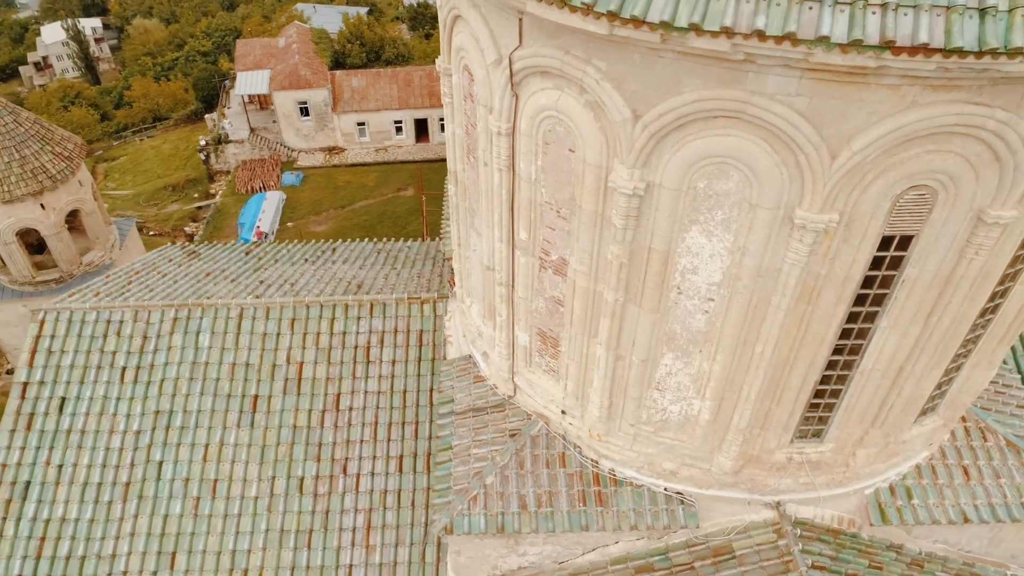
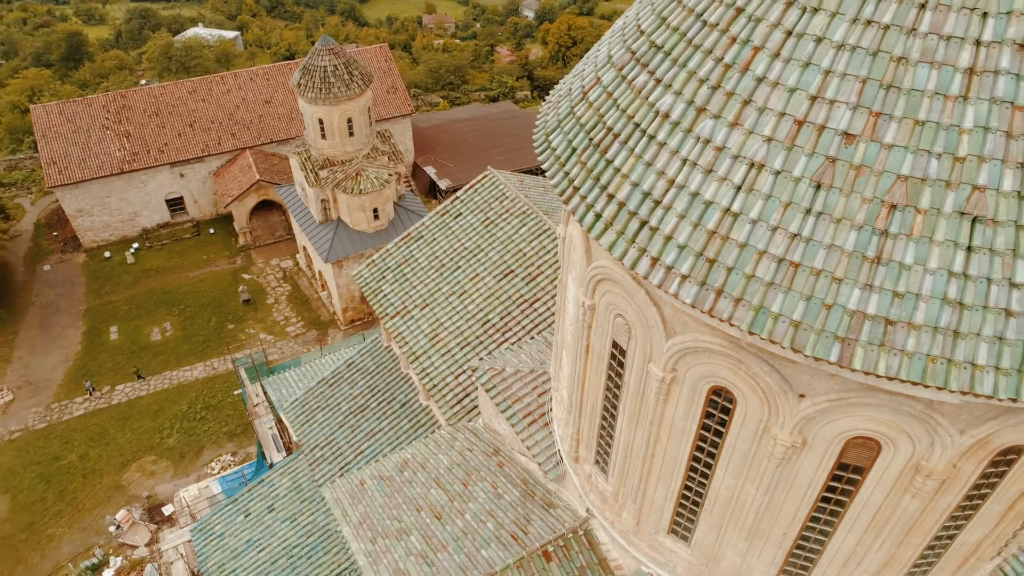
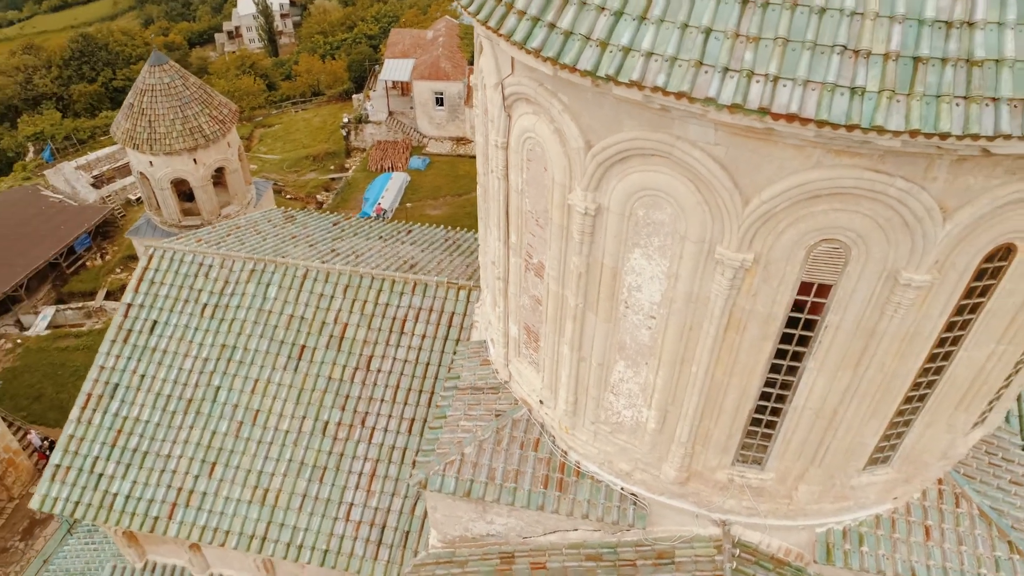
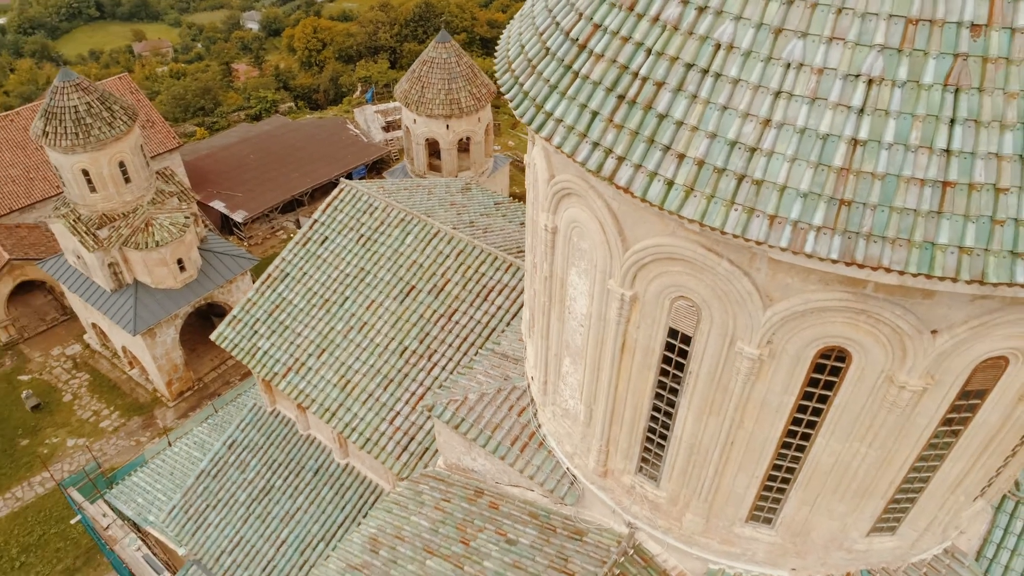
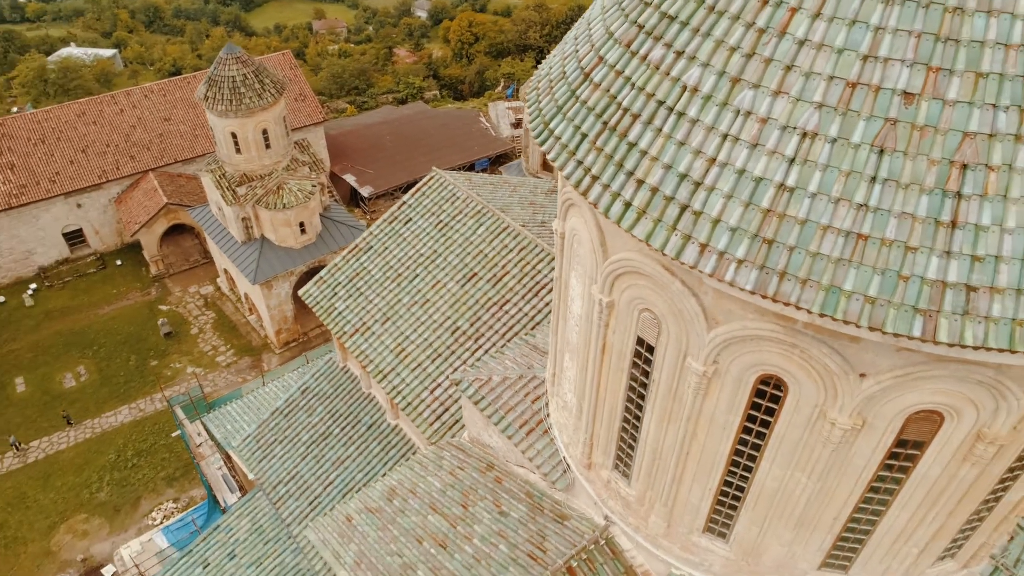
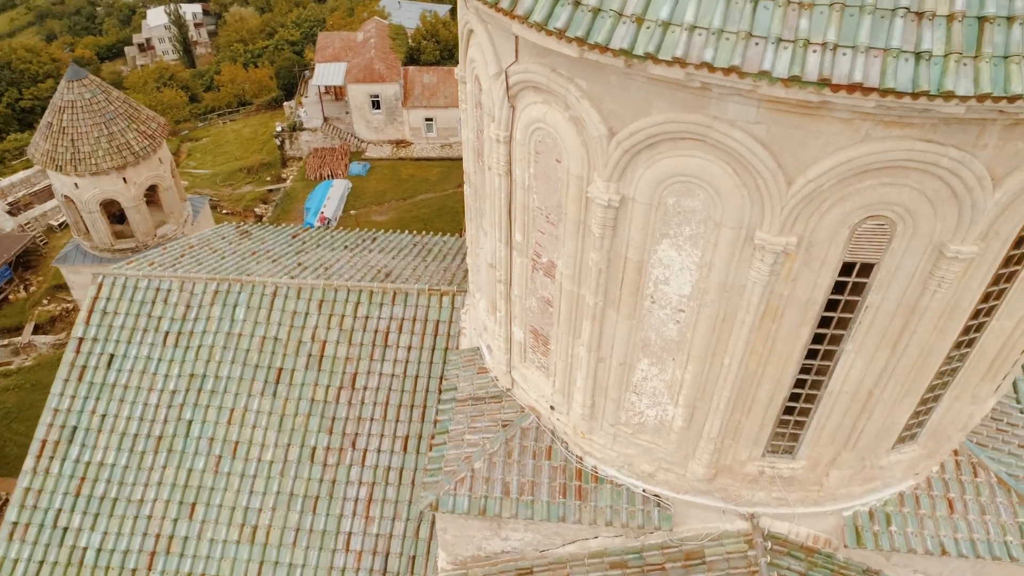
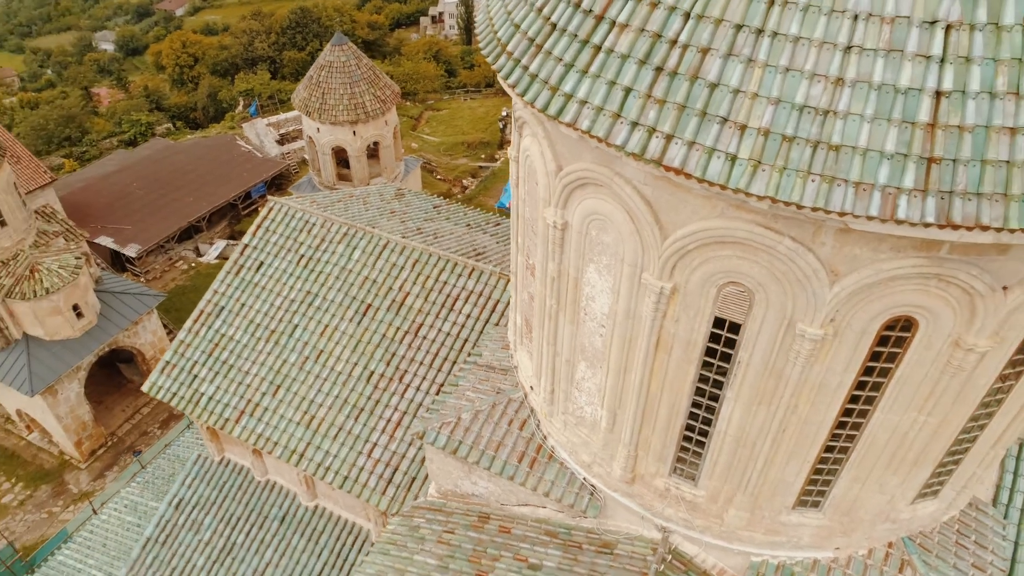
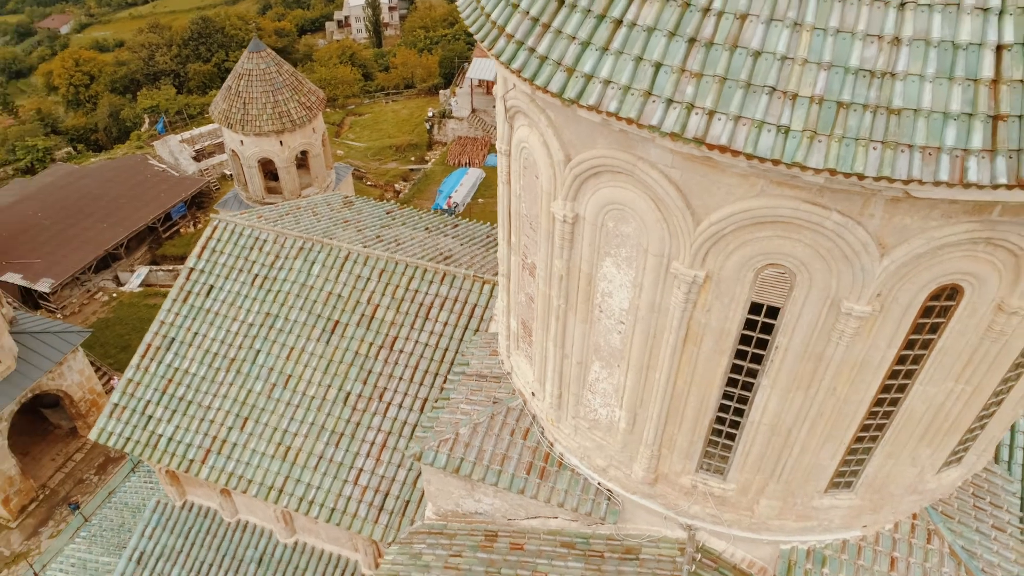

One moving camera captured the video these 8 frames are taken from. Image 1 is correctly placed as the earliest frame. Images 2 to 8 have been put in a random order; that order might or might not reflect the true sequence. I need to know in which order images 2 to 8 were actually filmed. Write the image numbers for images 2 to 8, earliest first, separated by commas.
6, 3, 8, 7, 4, 5, 2
